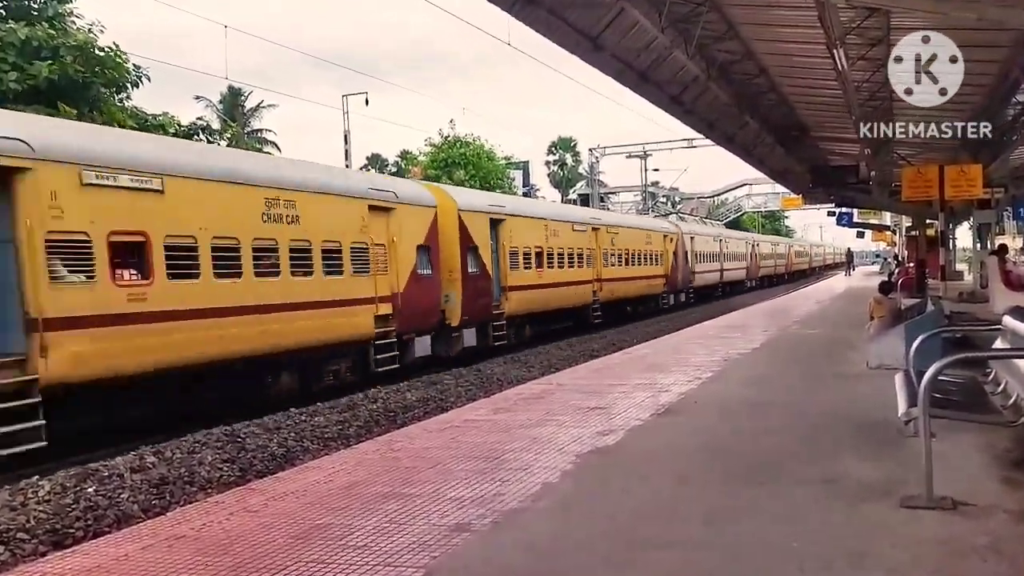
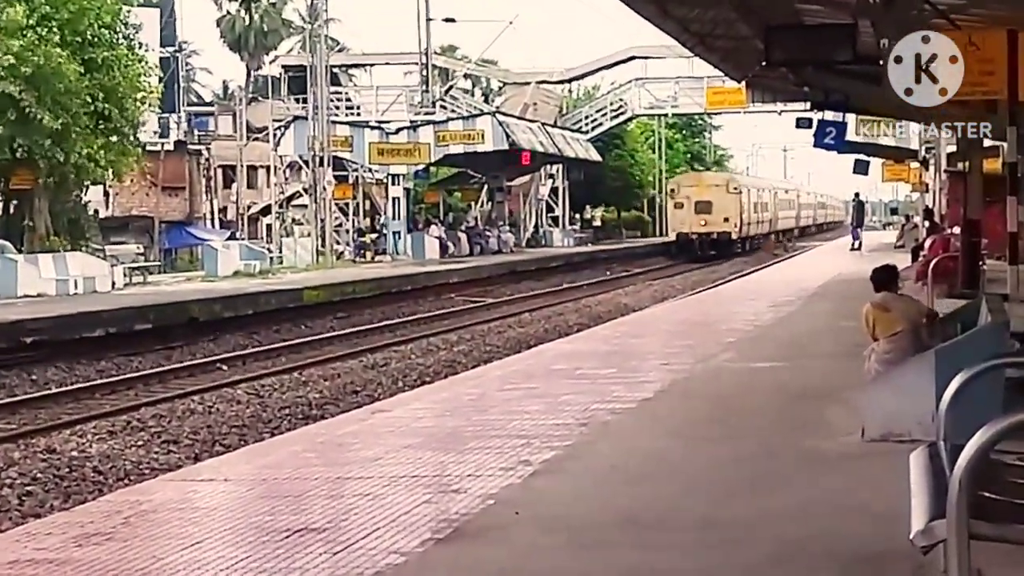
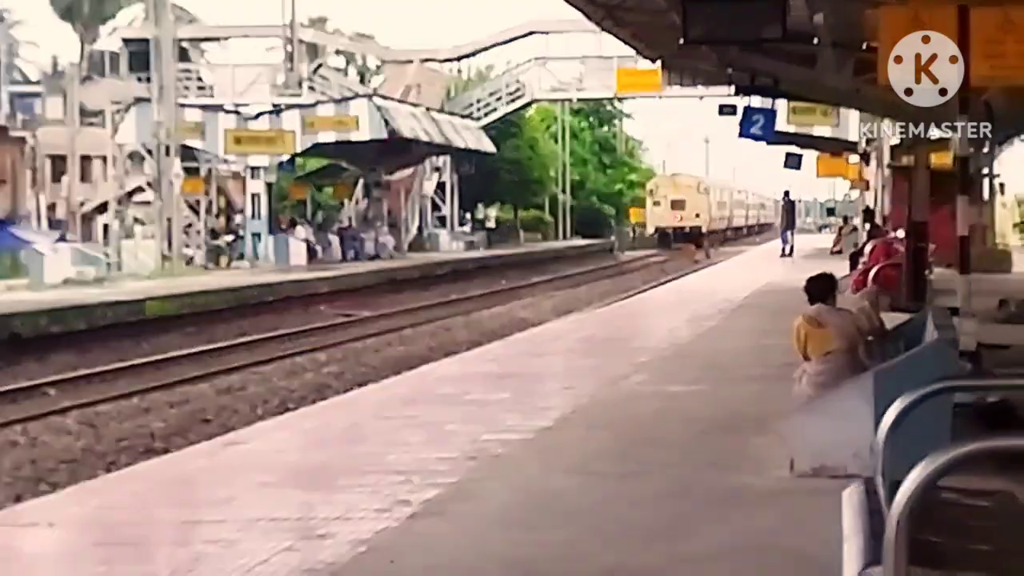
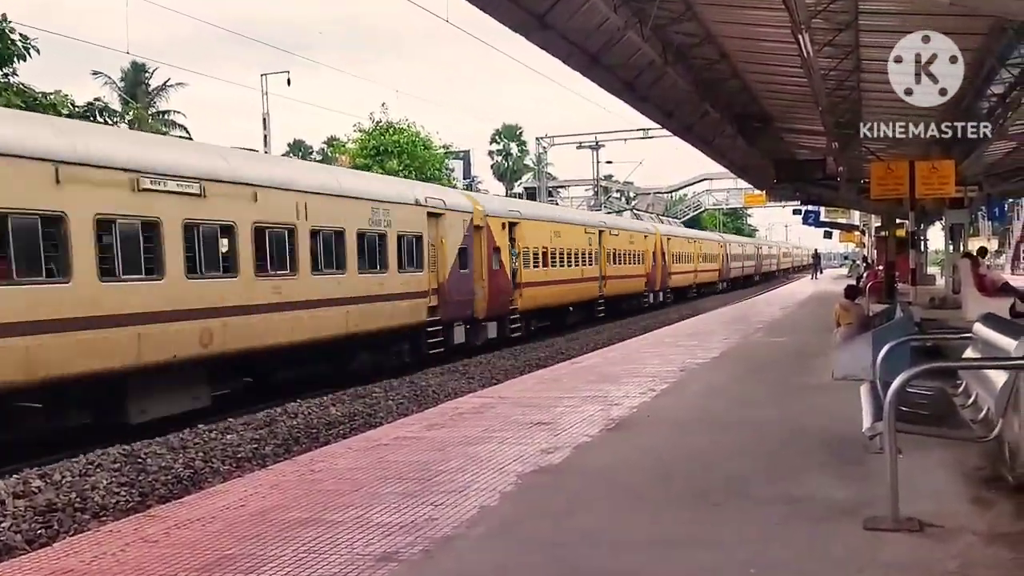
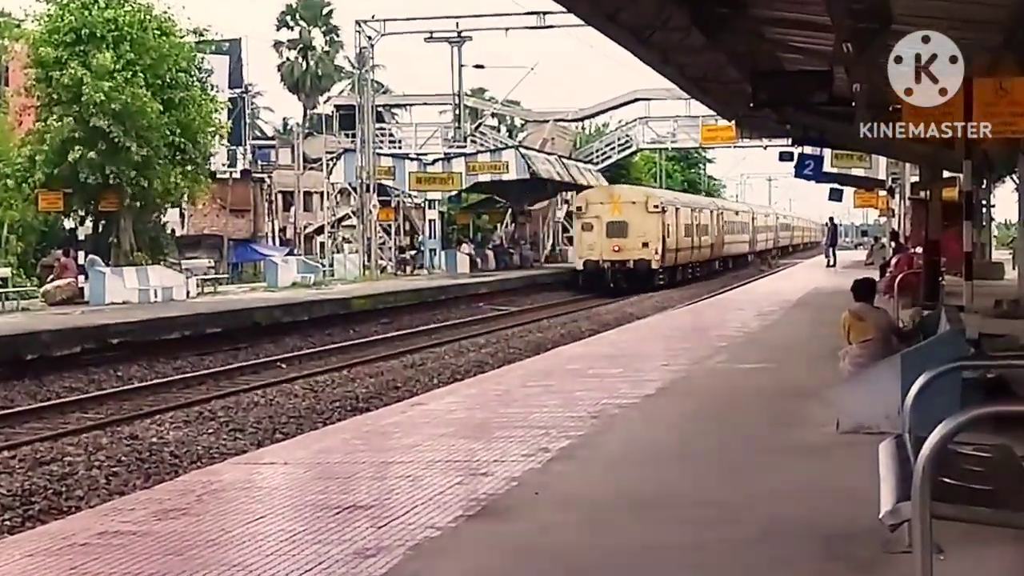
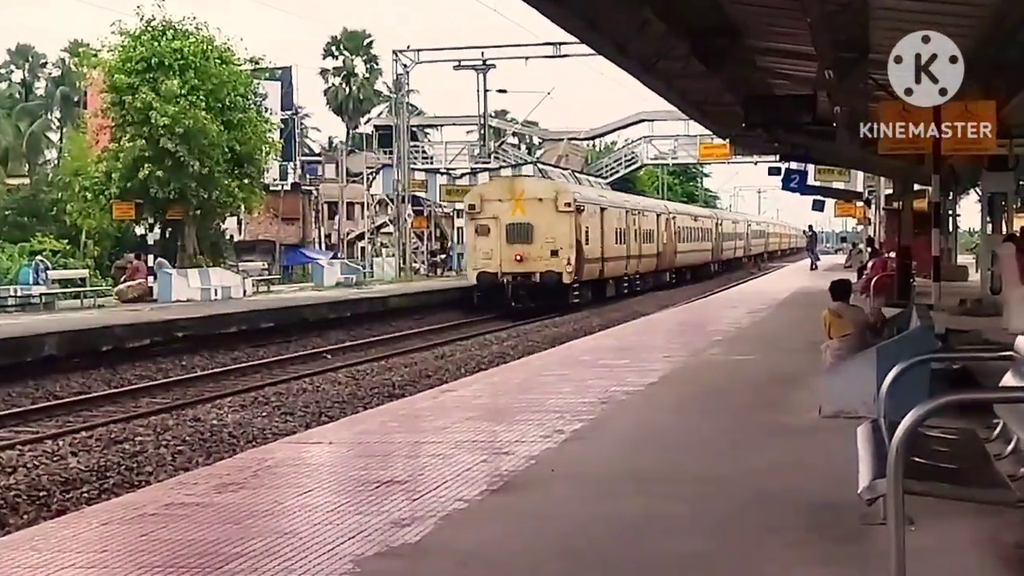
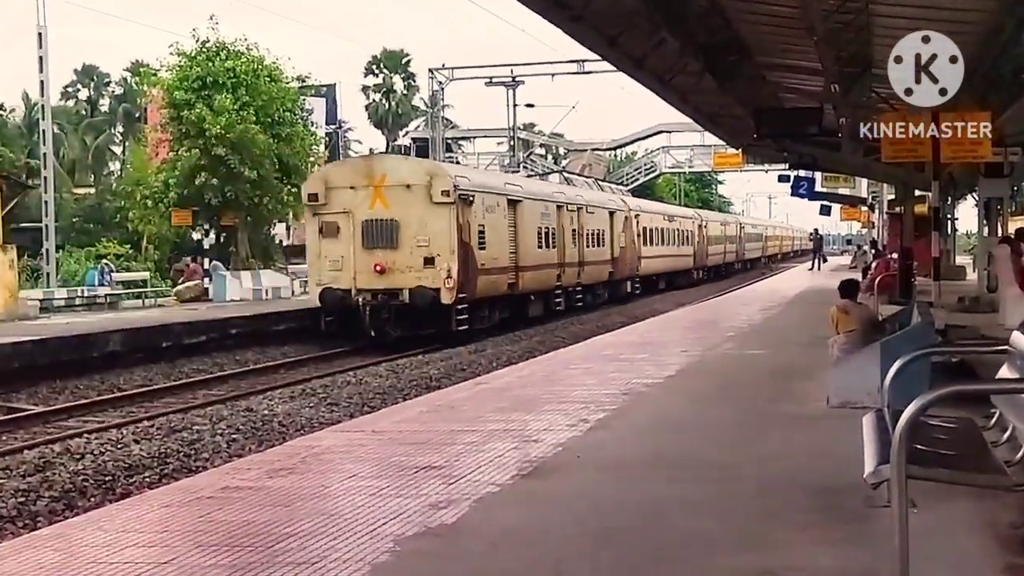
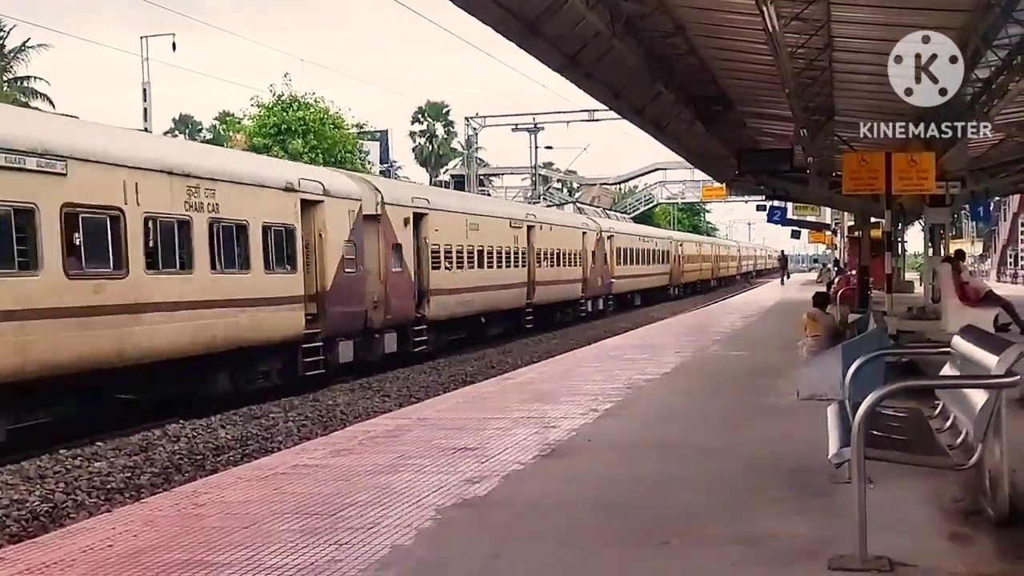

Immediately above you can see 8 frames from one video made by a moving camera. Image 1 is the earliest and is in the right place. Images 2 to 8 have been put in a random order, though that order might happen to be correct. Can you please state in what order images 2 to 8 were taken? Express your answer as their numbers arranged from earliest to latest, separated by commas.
4, 8, 7, 6, 5, 2, 3
